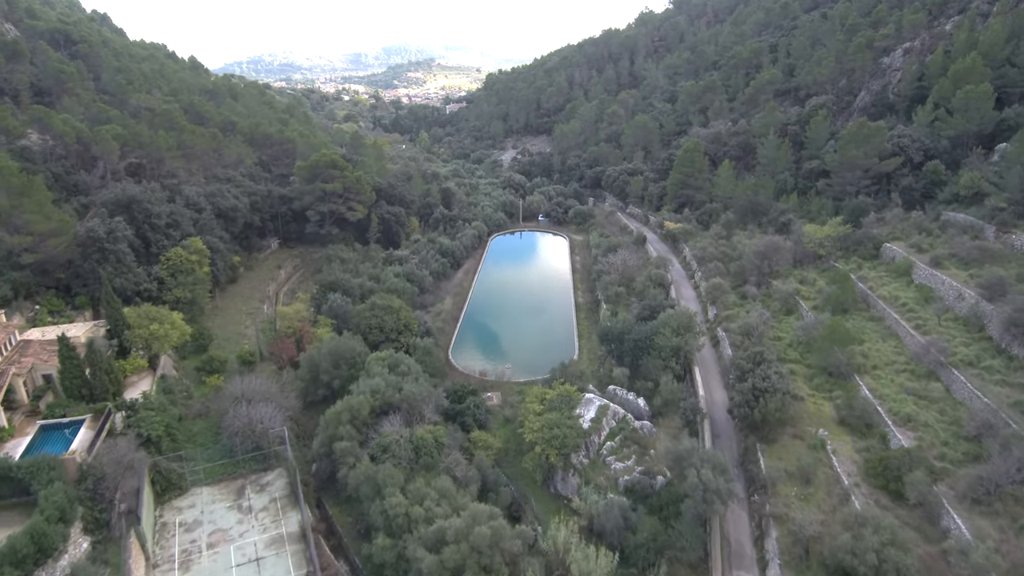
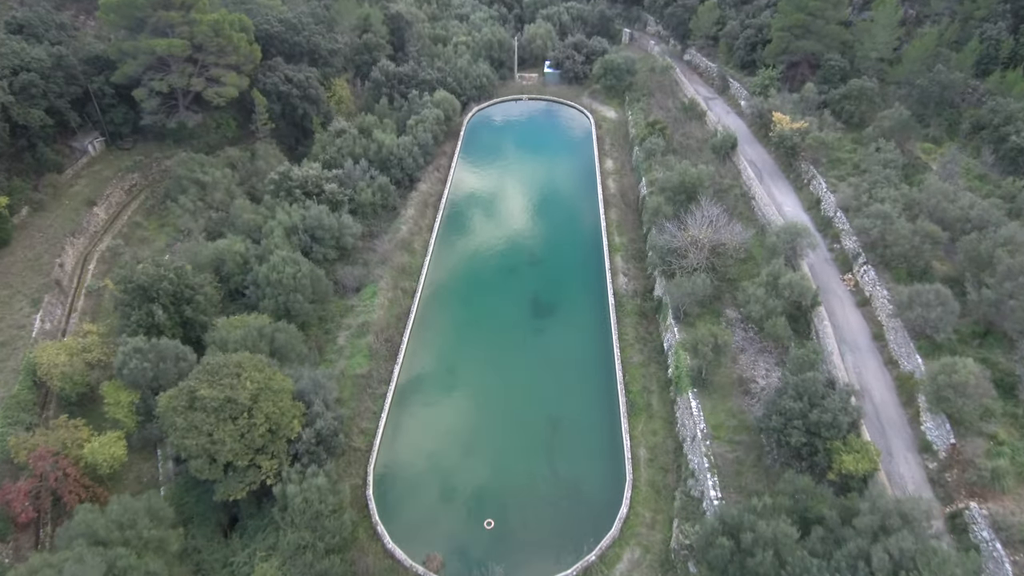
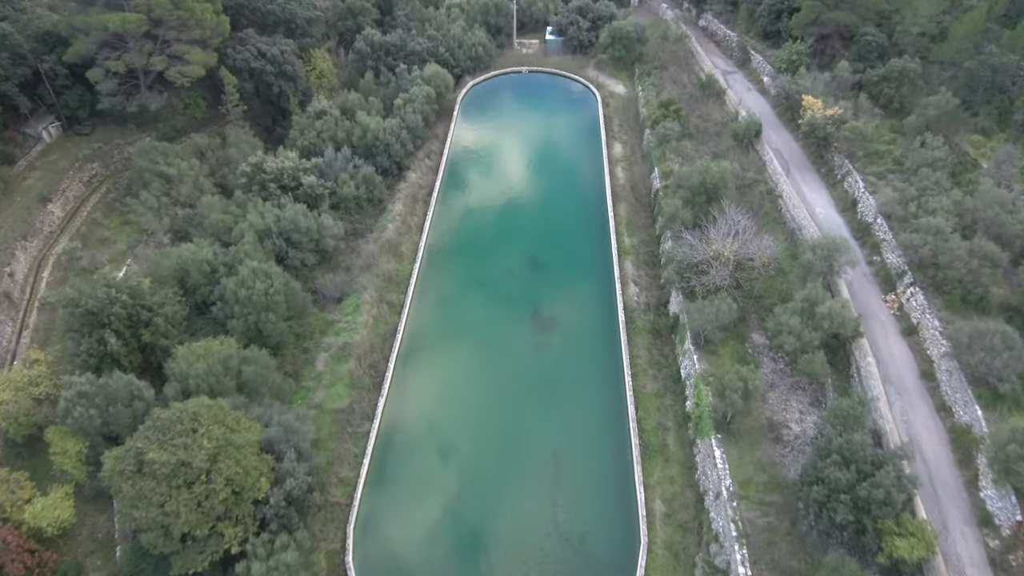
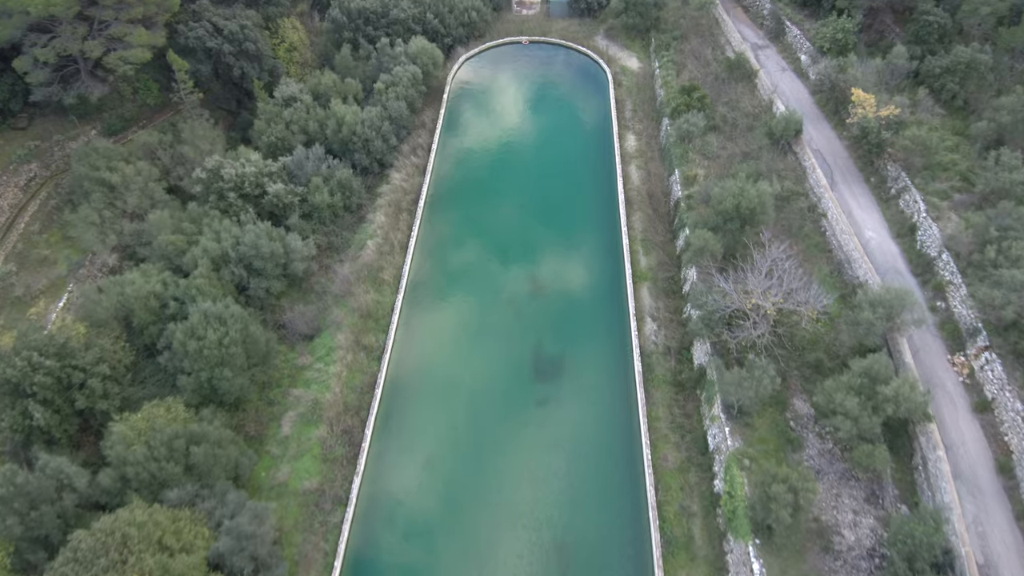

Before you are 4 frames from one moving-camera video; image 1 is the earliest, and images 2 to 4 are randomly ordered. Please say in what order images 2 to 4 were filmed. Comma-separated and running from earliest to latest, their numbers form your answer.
2, 3, 4
